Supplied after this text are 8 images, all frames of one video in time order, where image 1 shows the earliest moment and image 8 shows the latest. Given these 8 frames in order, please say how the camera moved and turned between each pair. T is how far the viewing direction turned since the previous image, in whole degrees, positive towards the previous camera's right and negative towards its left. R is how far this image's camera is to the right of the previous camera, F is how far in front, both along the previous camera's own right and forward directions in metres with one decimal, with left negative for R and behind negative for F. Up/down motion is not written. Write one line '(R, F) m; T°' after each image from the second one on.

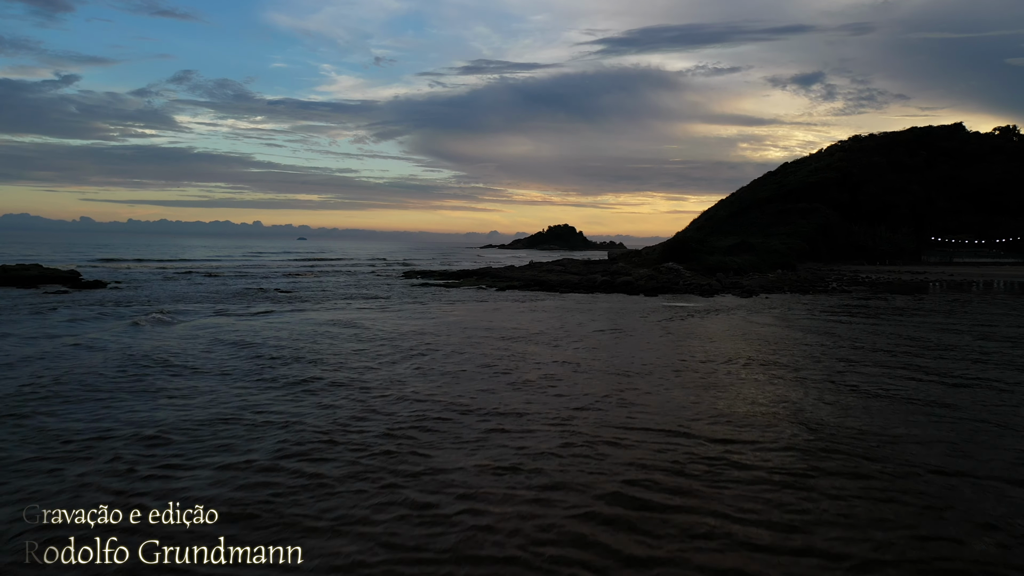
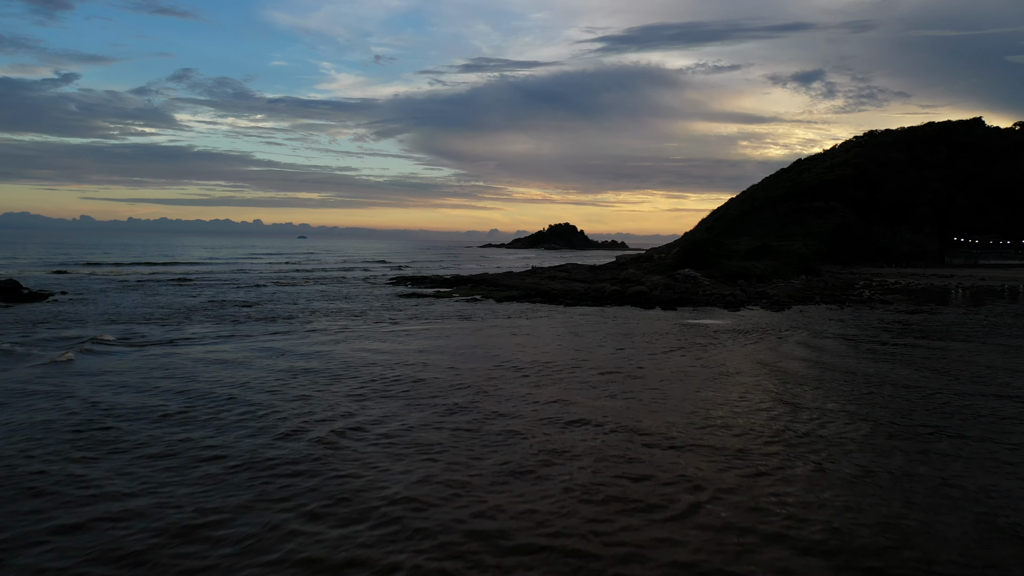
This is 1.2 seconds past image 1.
(+0.1, +3.6) m; 0°
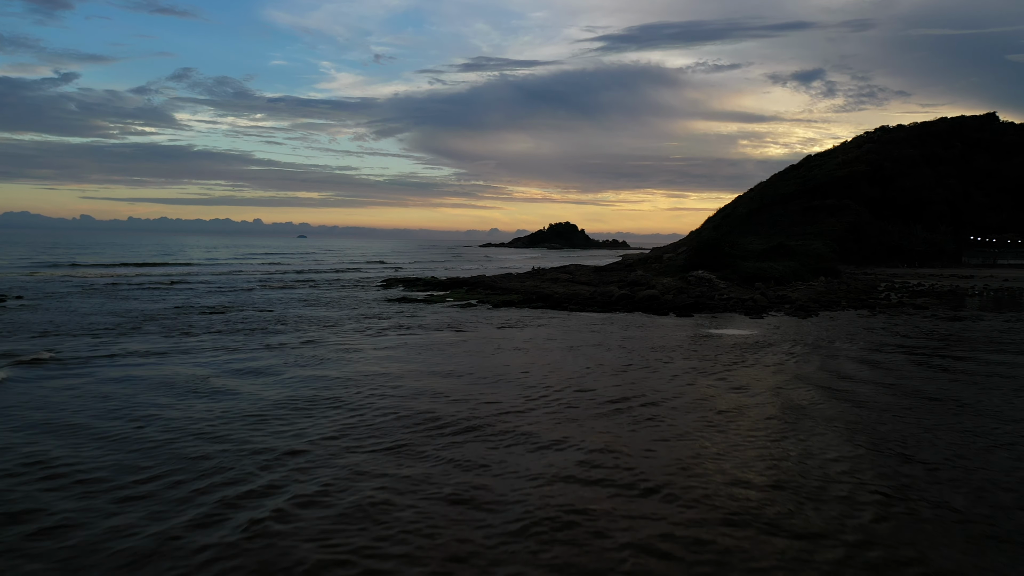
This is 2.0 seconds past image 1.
(0.0, +2.5) m; 0°
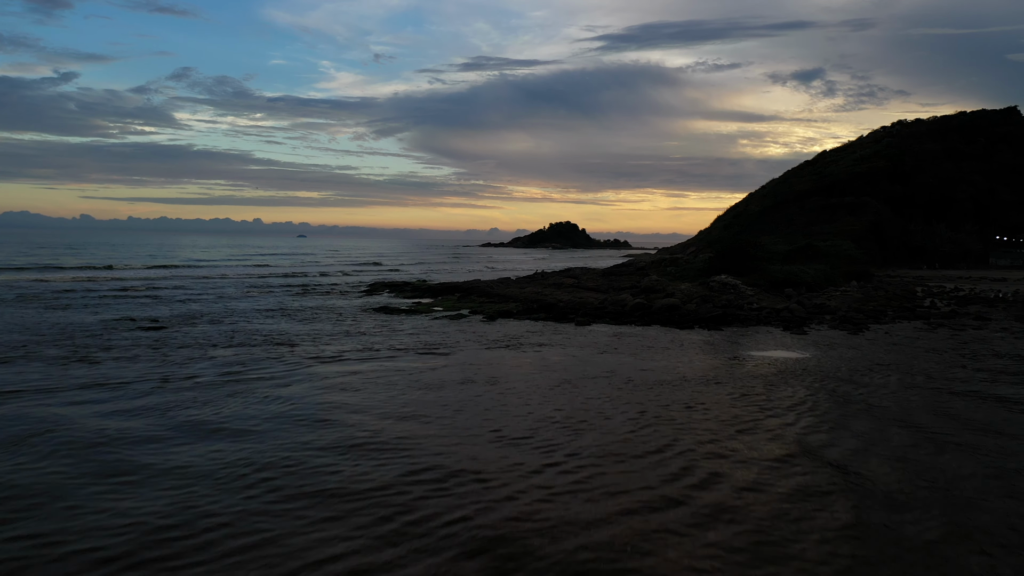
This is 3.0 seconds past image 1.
(+0.1, +3.6) m; 0°
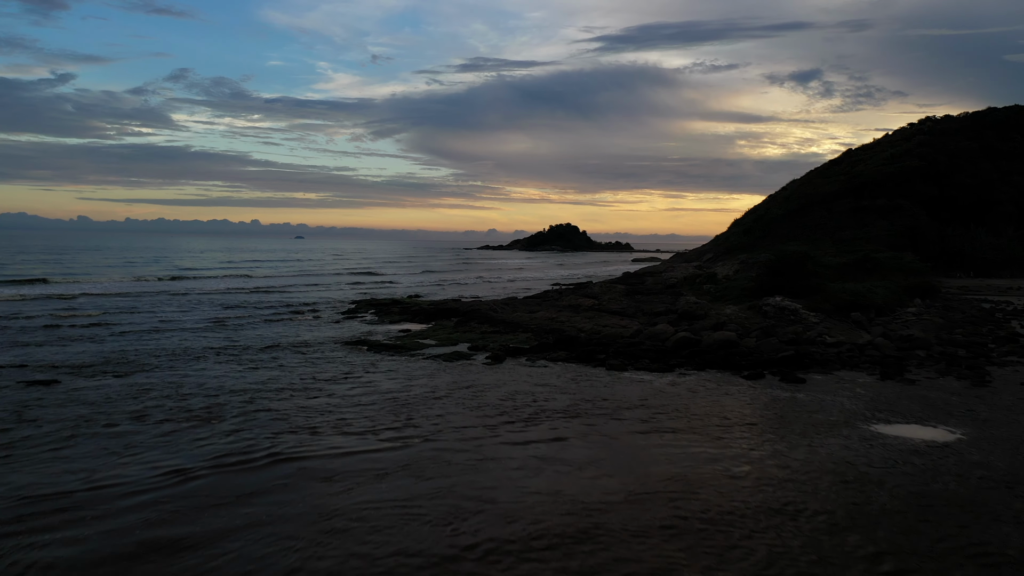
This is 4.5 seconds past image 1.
(-0.3, +4.9) m; 0°
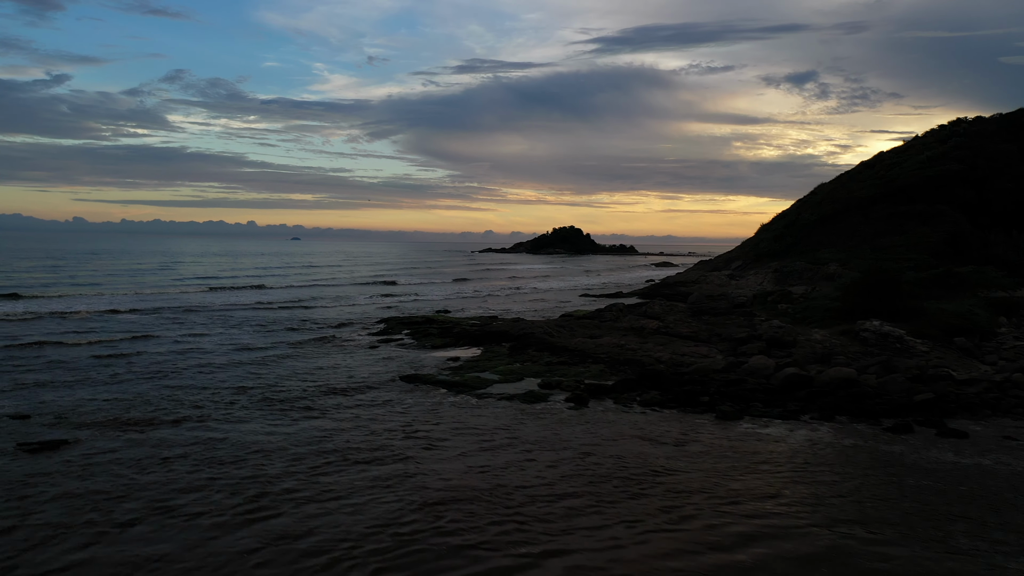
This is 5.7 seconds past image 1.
(-1.6, +2.6) m; 0°
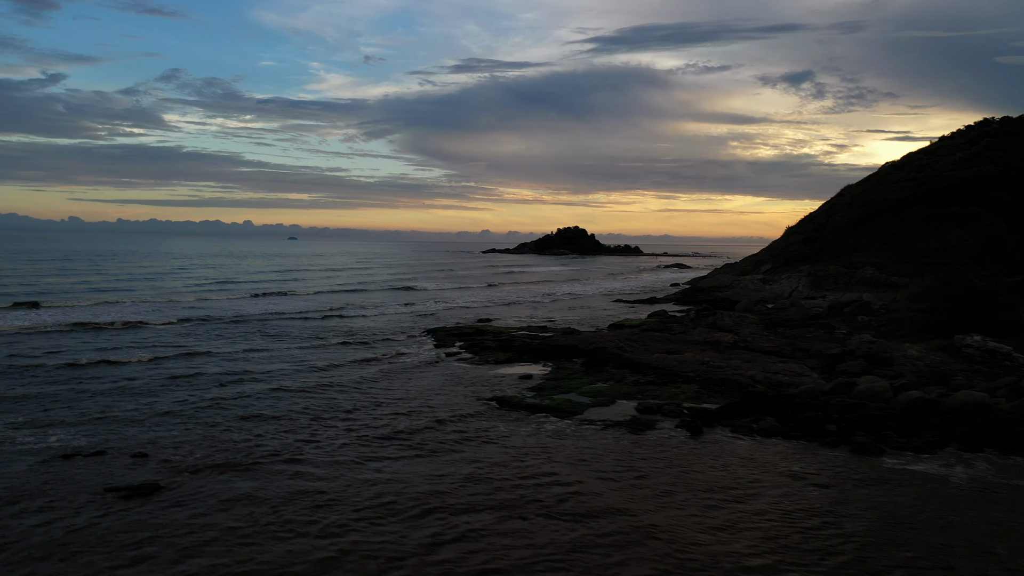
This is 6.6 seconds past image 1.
(-1.8, +1.3) m; 0°
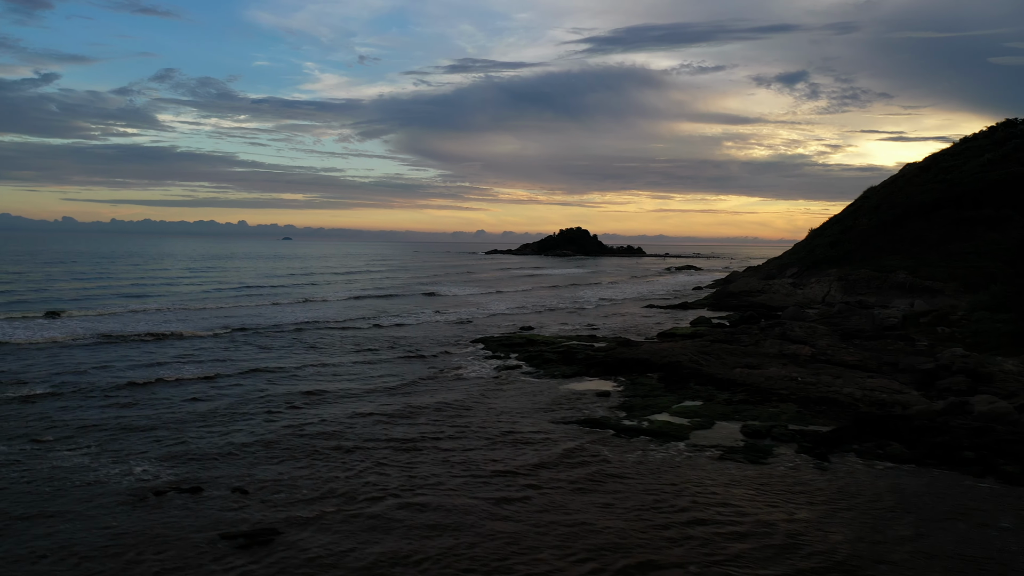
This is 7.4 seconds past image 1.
(-1.7, +1.0) m; 0°
